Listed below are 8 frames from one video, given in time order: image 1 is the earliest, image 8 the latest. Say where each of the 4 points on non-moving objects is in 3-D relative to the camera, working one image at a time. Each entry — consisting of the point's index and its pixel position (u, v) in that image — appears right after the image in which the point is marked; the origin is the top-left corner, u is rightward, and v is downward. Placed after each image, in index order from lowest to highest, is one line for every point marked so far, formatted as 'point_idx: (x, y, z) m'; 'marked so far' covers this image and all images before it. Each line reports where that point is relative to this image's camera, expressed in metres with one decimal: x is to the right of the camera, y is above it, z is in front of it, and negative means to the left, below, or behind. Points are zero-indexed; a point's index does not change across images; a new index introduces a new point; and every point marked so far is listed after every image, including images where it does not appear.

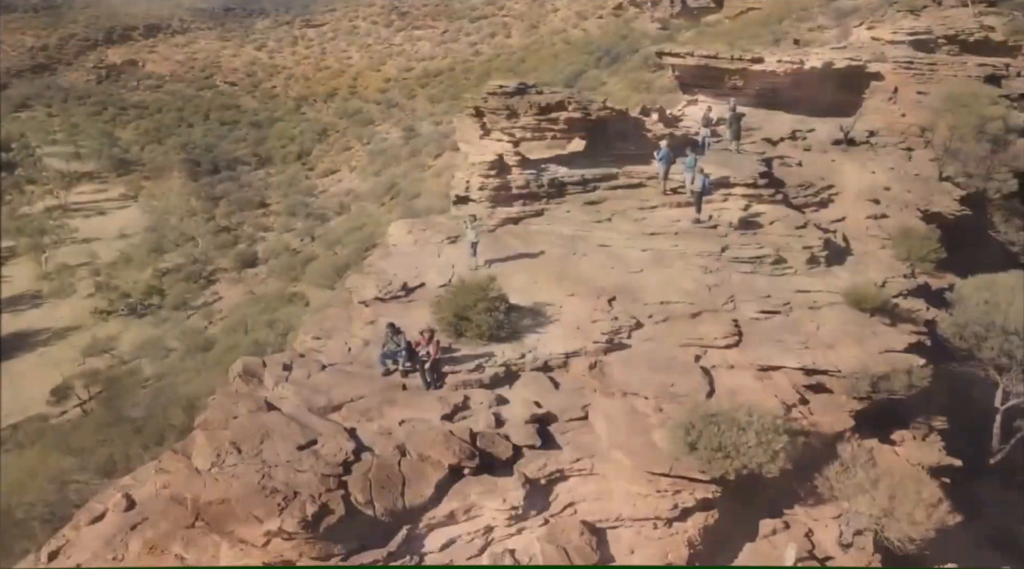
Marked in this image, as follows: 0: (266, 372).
0: (-1.6, -0.7, +6.3) m
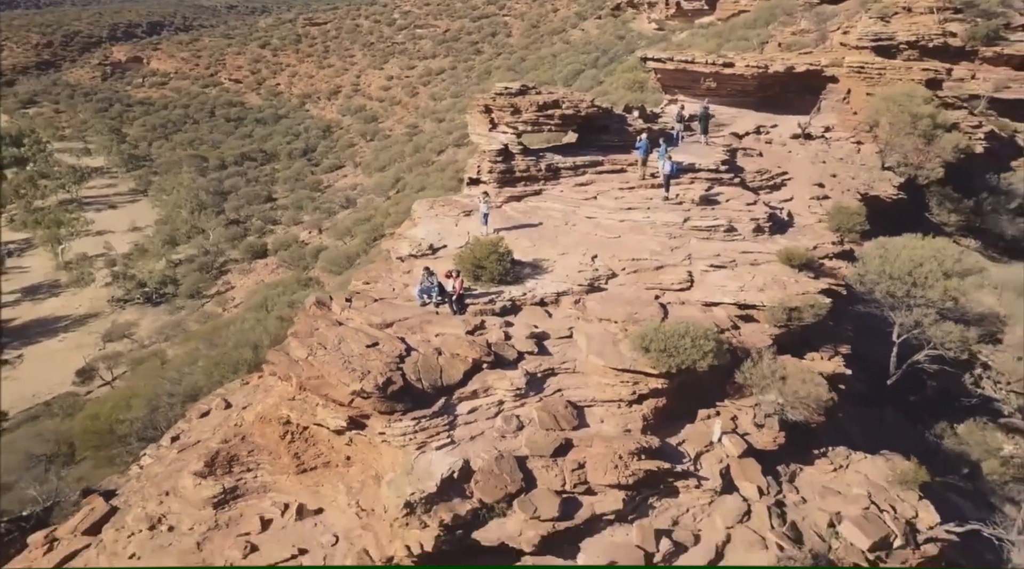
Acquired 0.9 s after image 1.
0: (-1.6, -0.2, +8.6) m
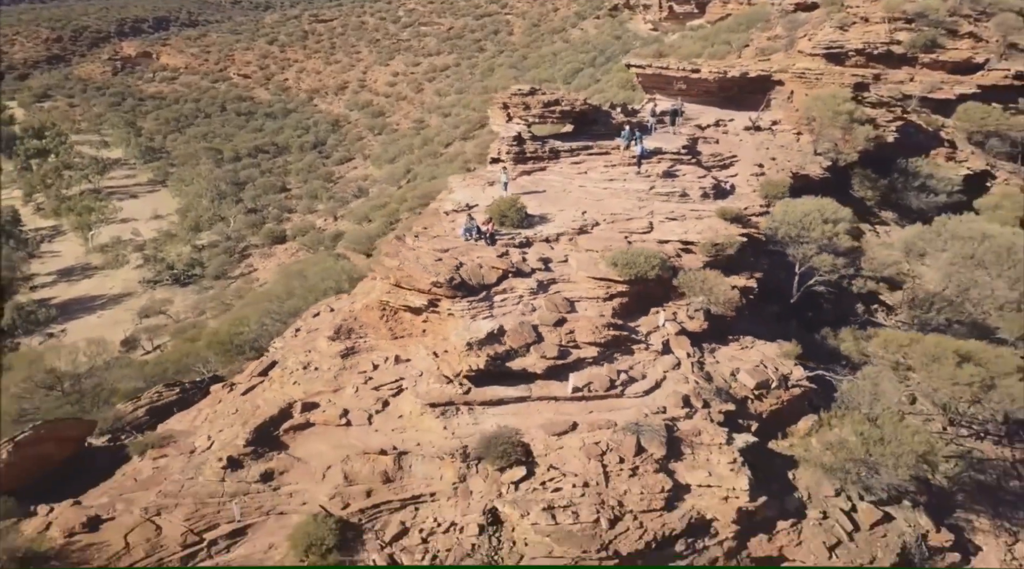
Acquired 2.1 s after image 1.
0: (-1.4, +0.6, +12.8) m
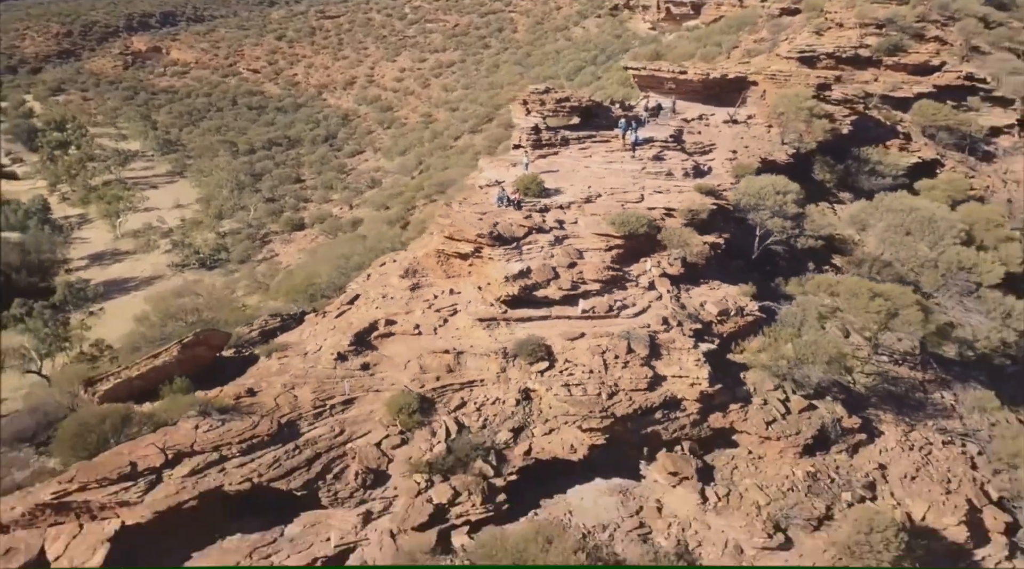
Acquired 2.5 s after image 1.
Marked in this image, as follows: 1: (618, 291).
0: (-1.0, +1.4, +16.6) m
1: (+1.8, -0.1, +14.7) m
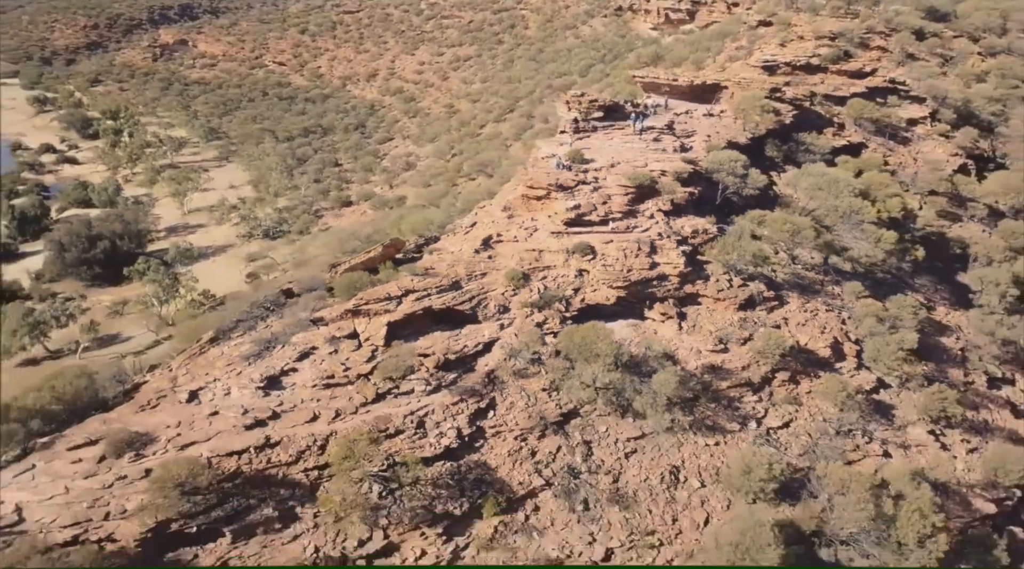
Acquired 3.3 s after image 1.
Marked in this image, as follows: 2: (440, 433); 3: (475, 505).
0: (+0.6, +3.4, +26.8) m
1: (+3.3, +1.8, +24.9) m
2: (-1.5, -3.0, +17.9) m
3: (-0.7, -4.2, +16.9) m
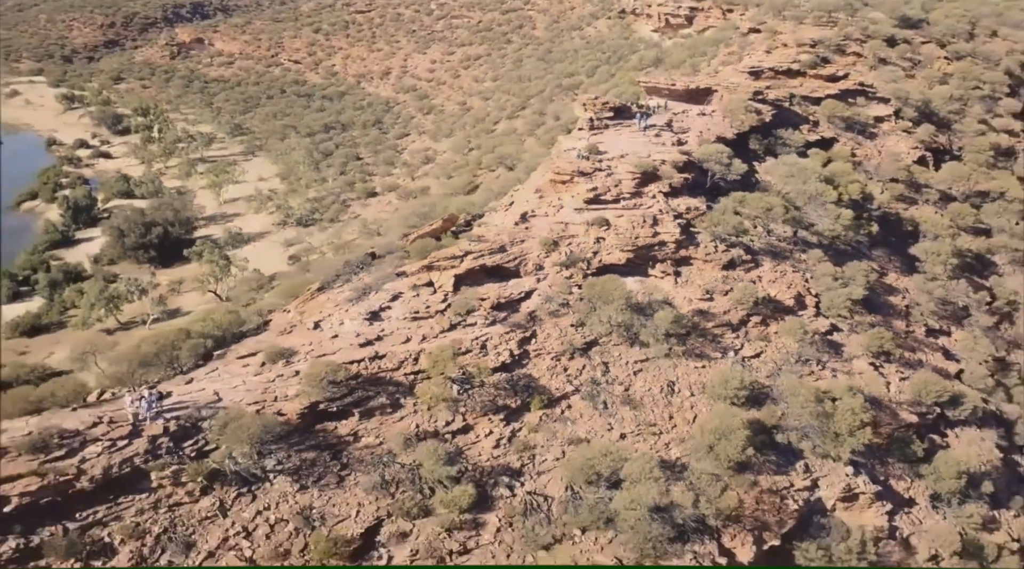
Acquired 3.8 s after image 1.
0: (+1.7, +4.6, +33.3) m
1: (+4.4, +3.0, +31.4) m
2: (-0.4, -1.9, +24.4) m
3: (+0.3, -3.1, +23.4) m
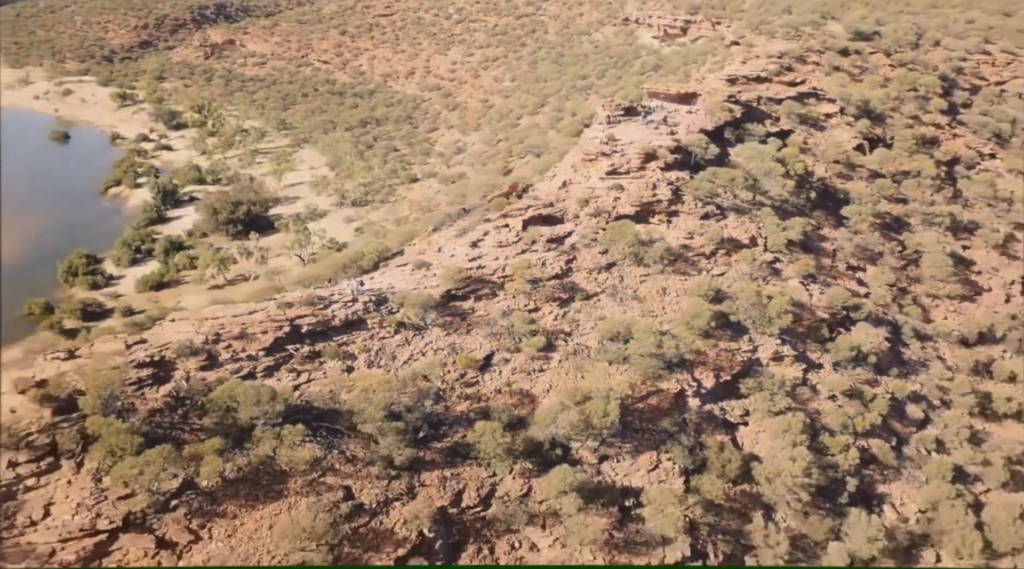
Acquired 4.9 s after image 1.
0: (+3.8, +7.2, +47.3) m
1: (+6.5, +5.7, +45.5) m
2: (+1.7, +0.8, +38.6) m
3: (+2.5, -0.5, +37.6) m
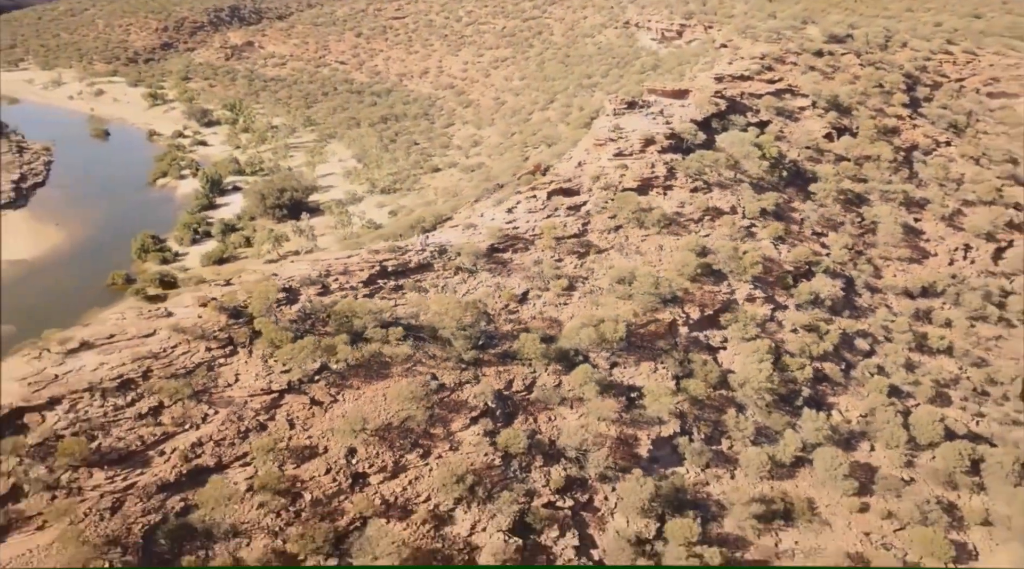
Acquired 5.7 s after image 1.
0: (+5.3, +9.5, +57.5) m
1: (+8.0, +8.0, +55.7) m
2: (+3.2, +3.0, +48.8) m
3: (+4.0, +1.8, +47.8) m
